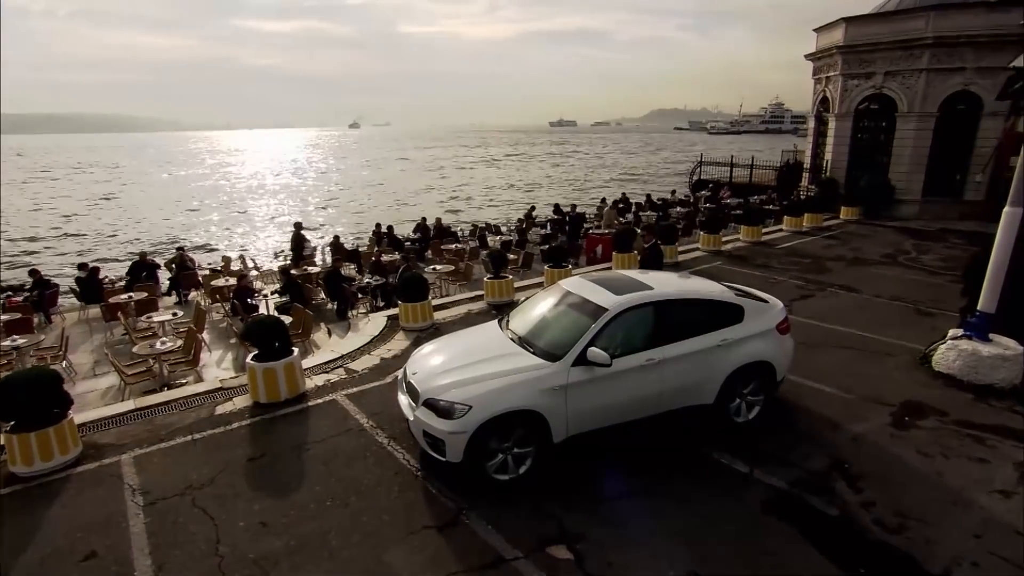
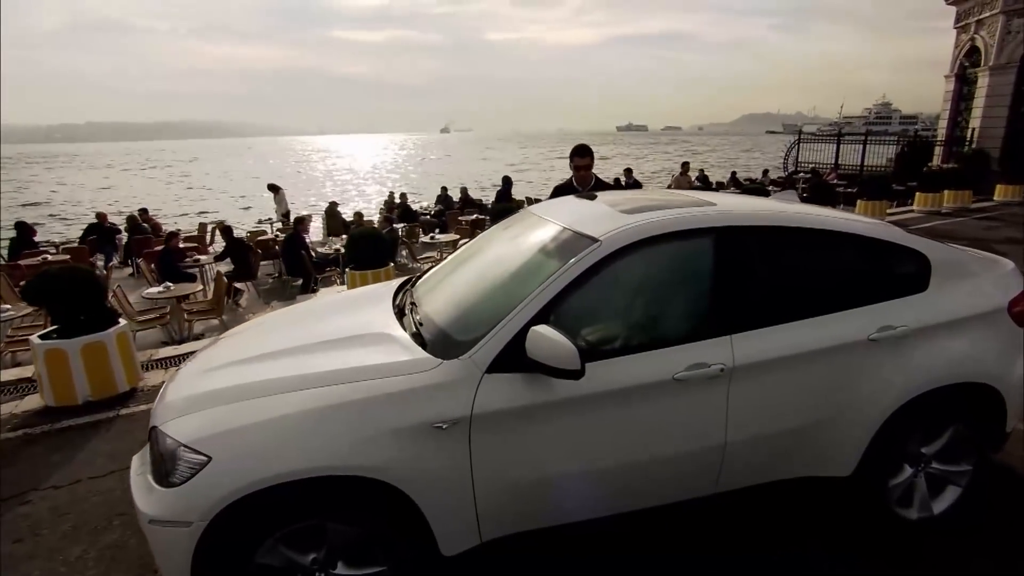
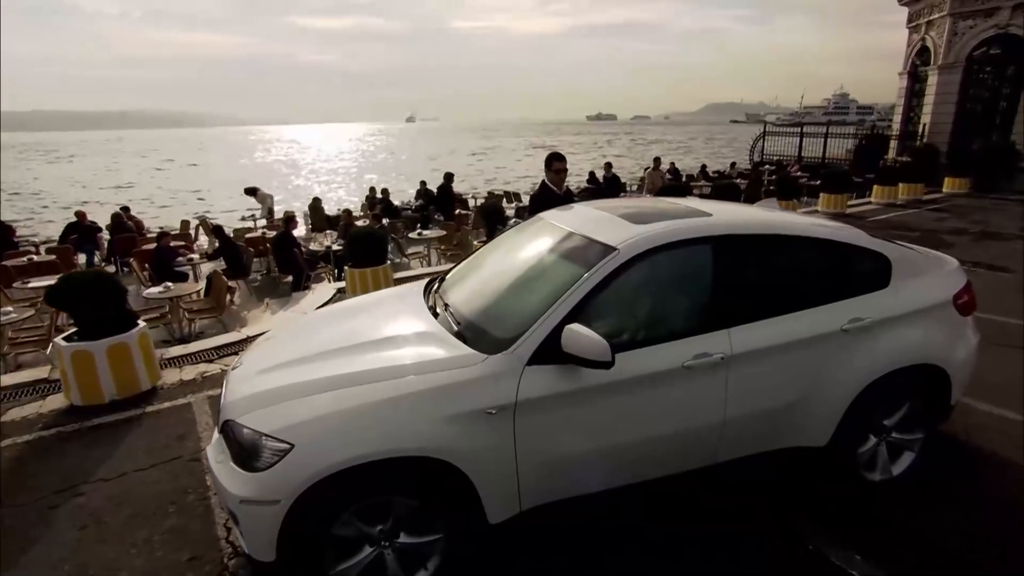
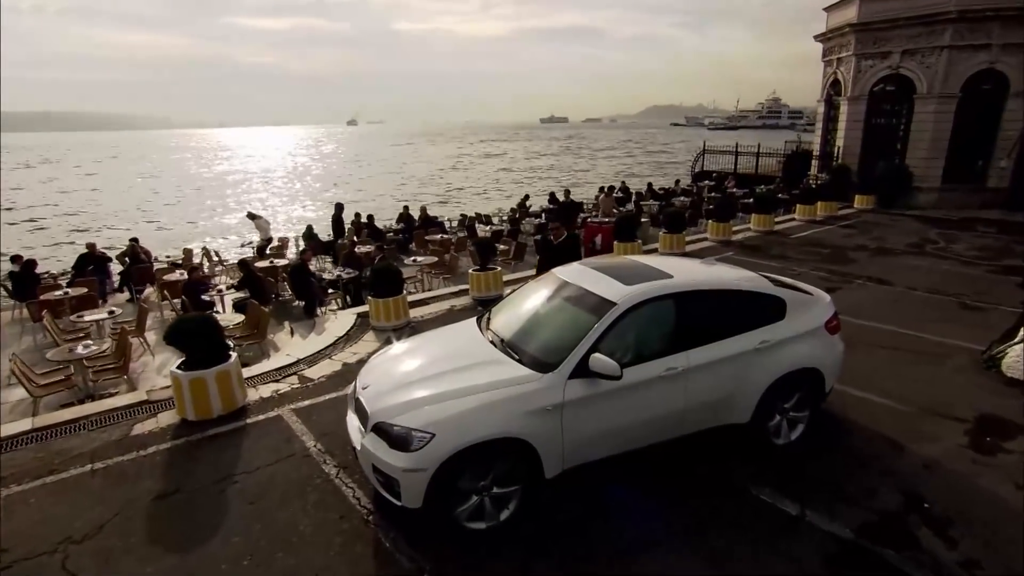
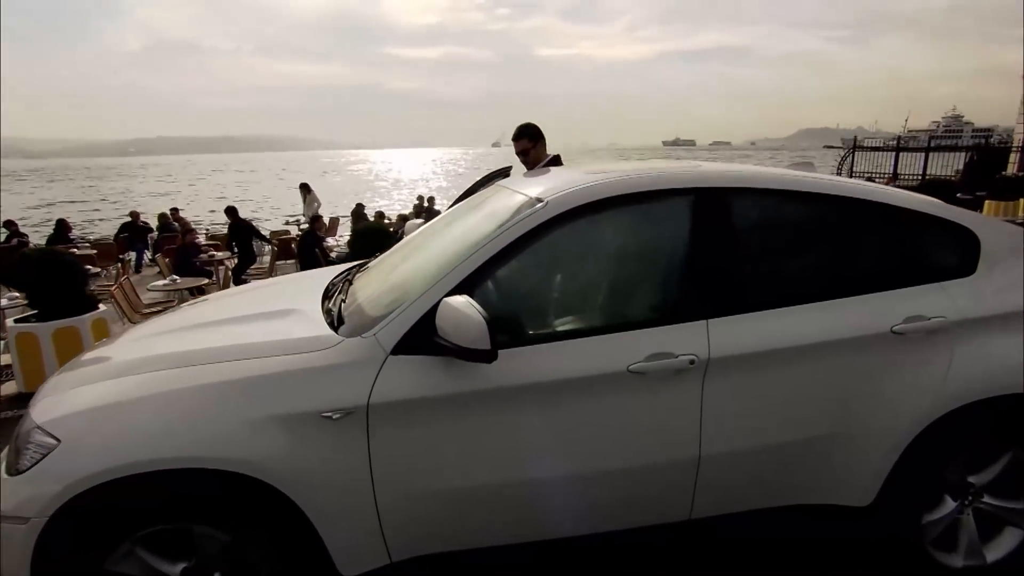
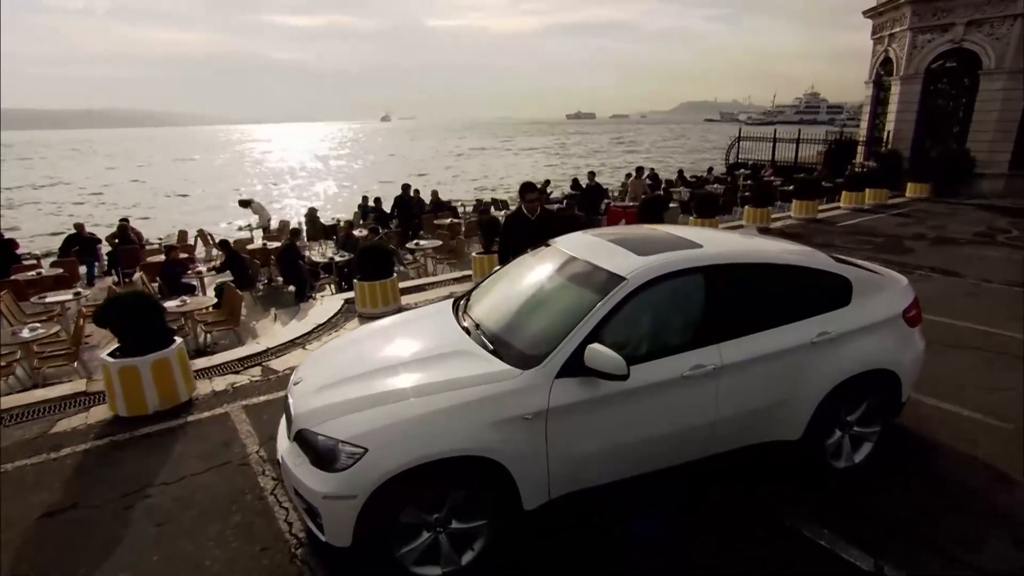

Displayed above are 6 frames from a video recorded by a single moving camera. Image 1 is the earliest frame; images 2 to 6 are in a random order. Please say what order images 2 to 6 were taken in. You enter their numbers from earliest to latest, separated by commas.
4, 6, 3, 2, 5
